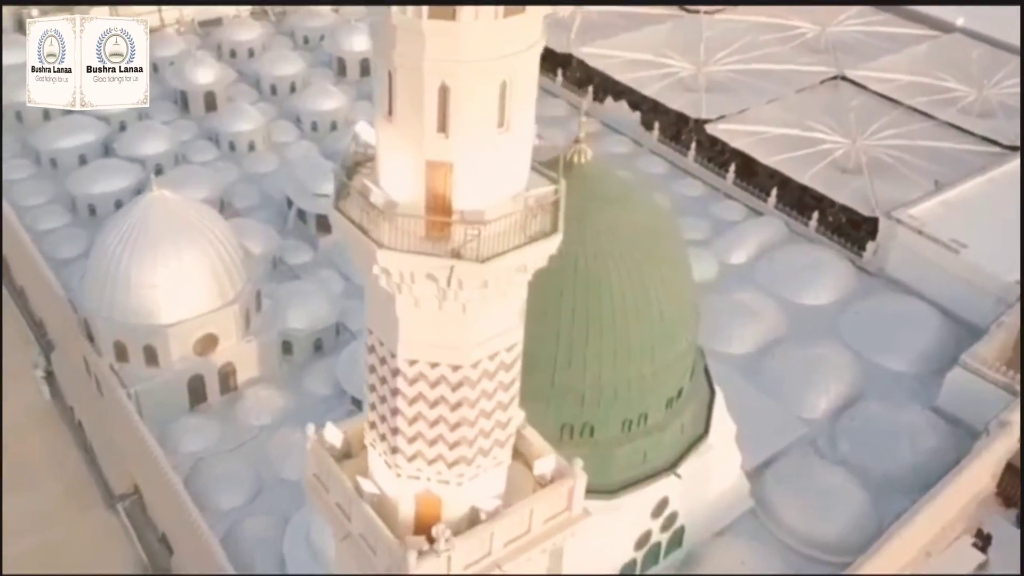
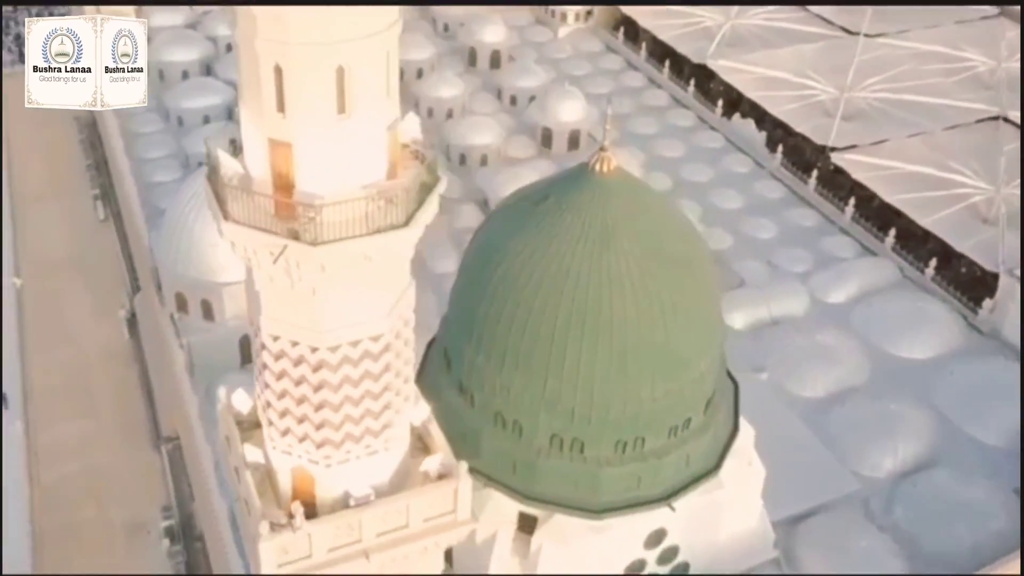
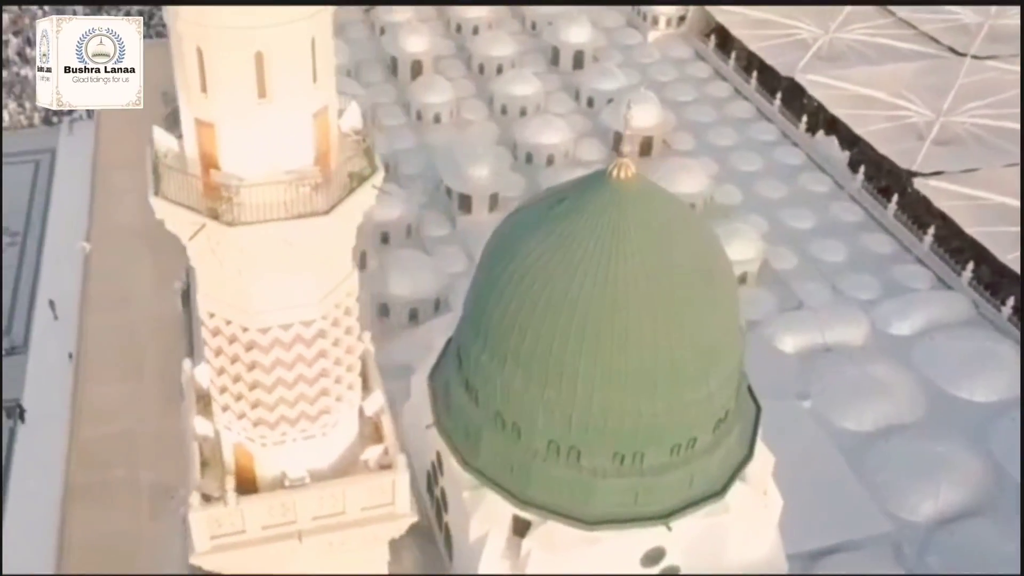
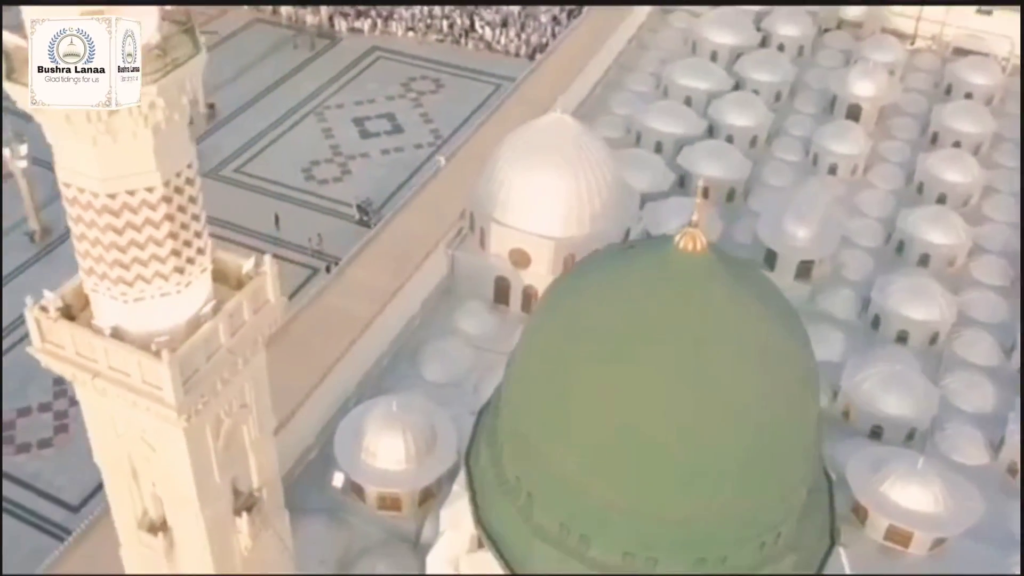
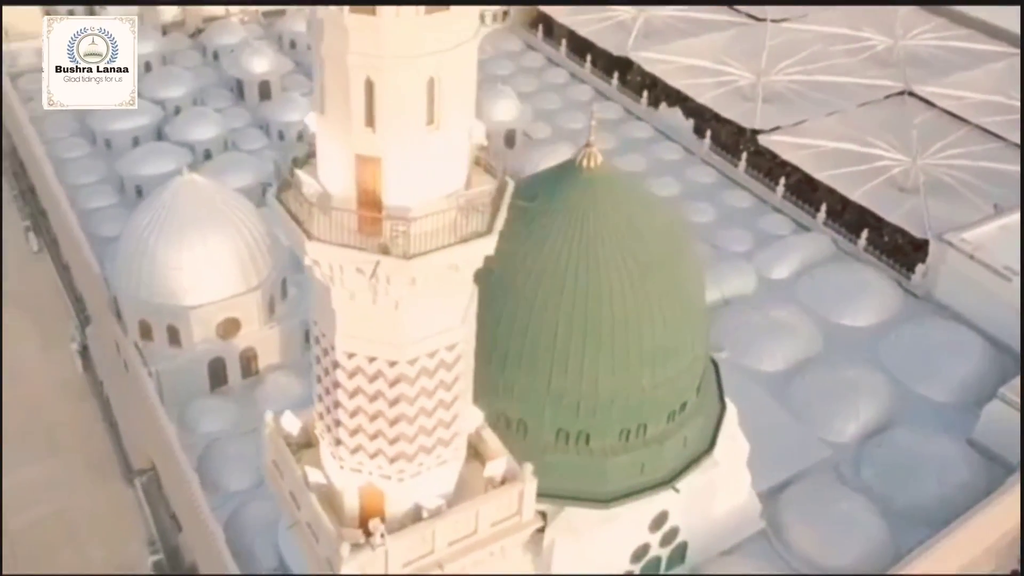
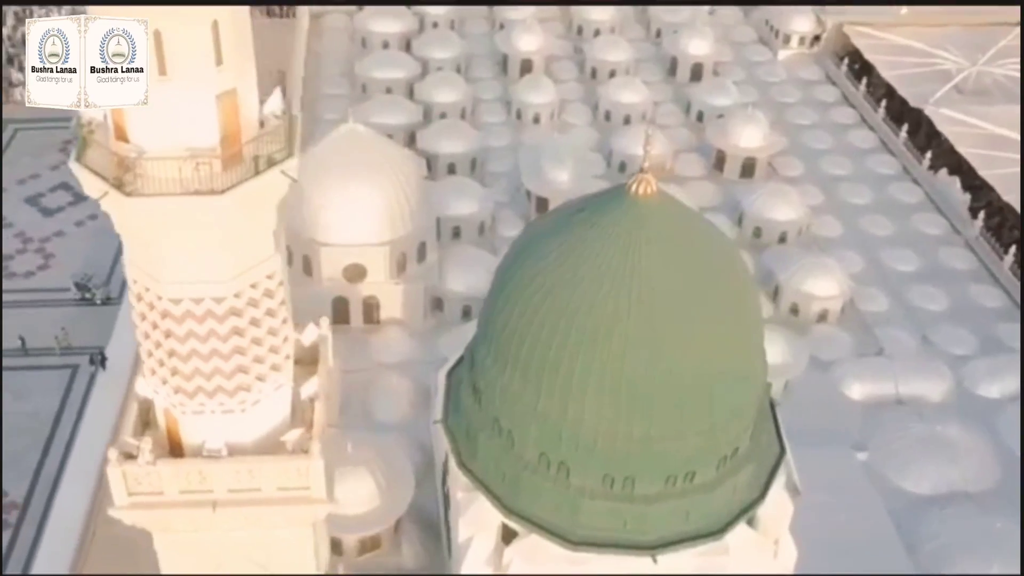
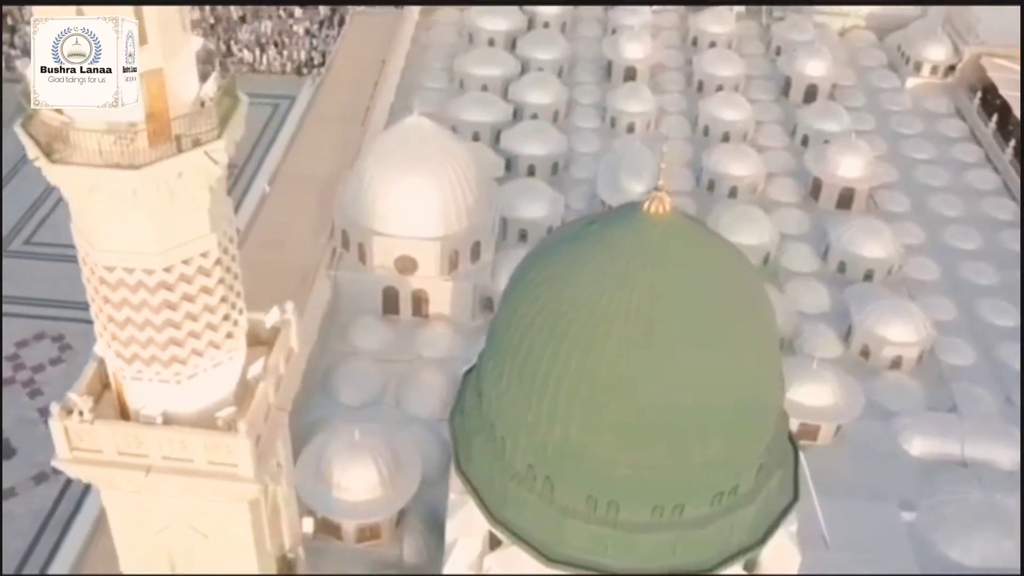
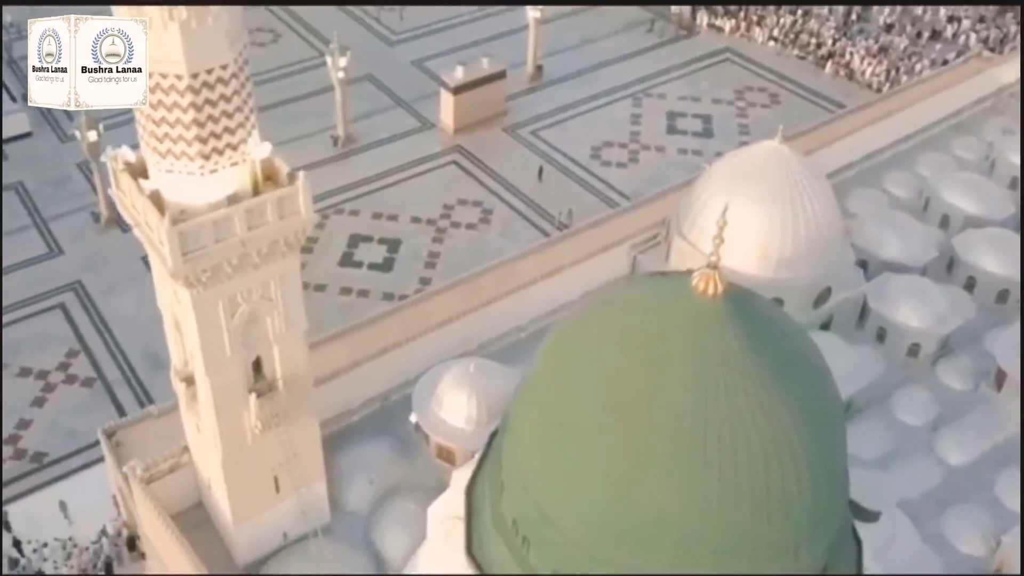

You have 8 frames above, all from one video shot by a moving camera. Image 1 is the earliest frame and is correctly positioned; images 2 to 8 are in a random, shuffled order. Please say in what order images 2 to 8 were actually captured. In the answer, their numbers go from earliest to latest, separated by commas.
5, 2, 3, 6, 7, 4, 8
